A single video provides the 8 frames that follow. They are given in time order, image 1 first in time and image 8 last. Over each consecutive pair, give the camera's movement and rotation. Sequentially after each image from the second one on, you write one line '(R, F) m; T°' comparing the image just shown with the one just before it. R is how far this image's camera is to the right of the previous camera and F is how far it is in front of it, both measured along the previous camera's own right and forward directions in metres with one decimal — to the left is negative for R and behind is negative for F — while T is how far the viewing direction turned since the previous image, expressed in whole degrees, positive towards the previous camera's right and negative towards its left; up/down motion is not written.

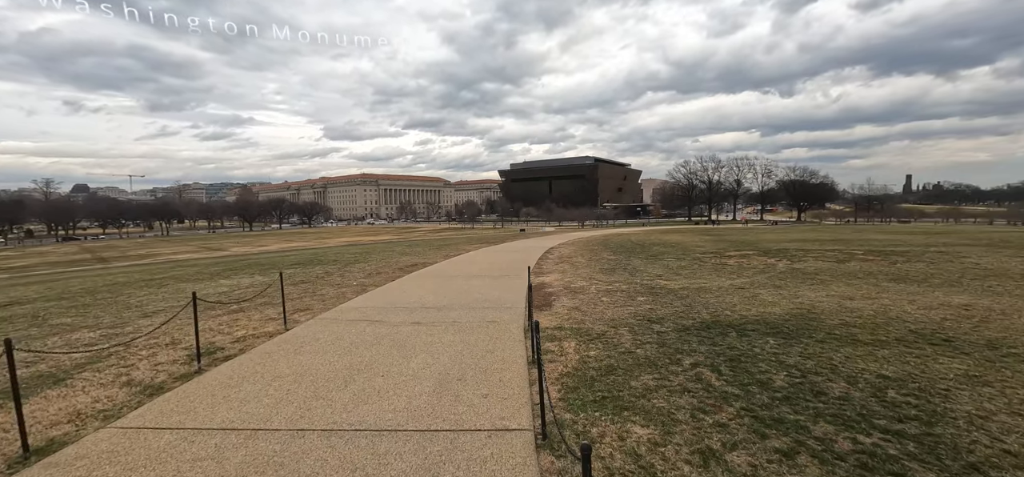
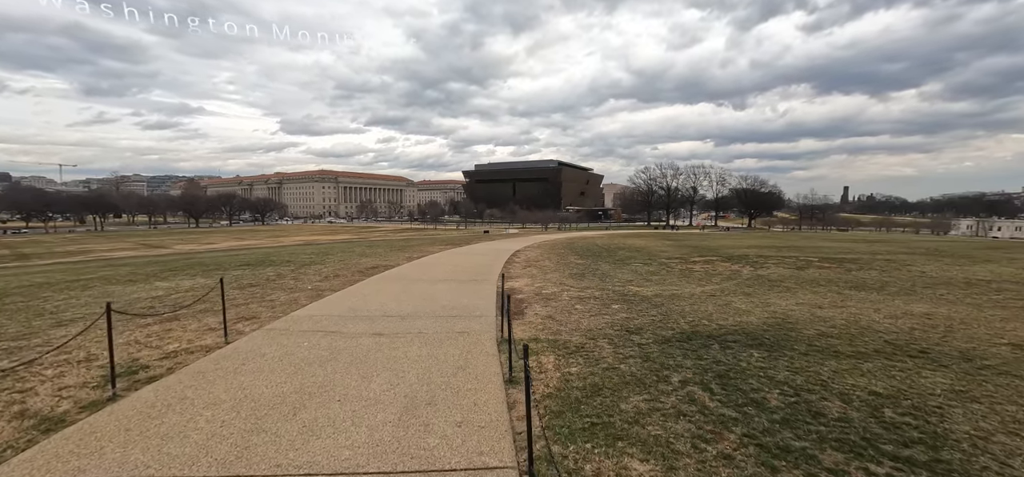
(-0.2, +0.5) m; +5°
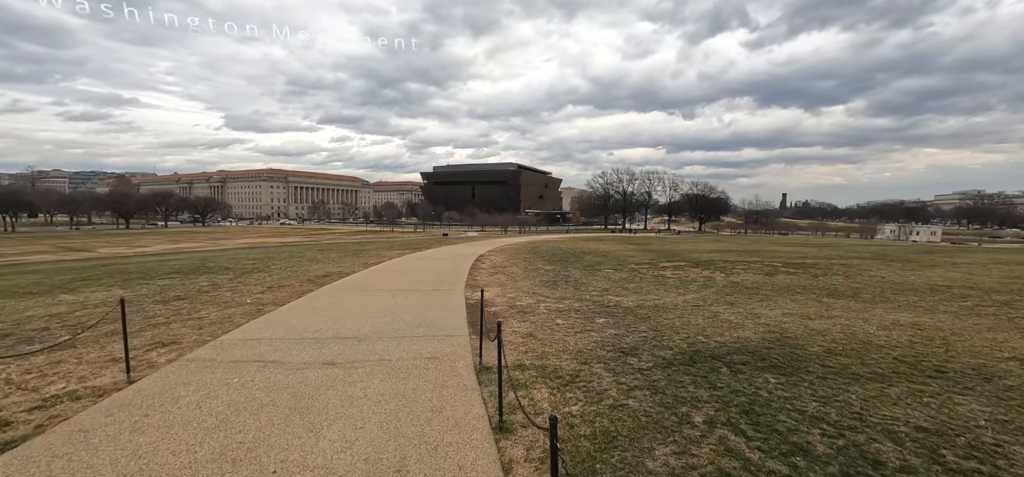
(-0.3, +0.9) m; +5°
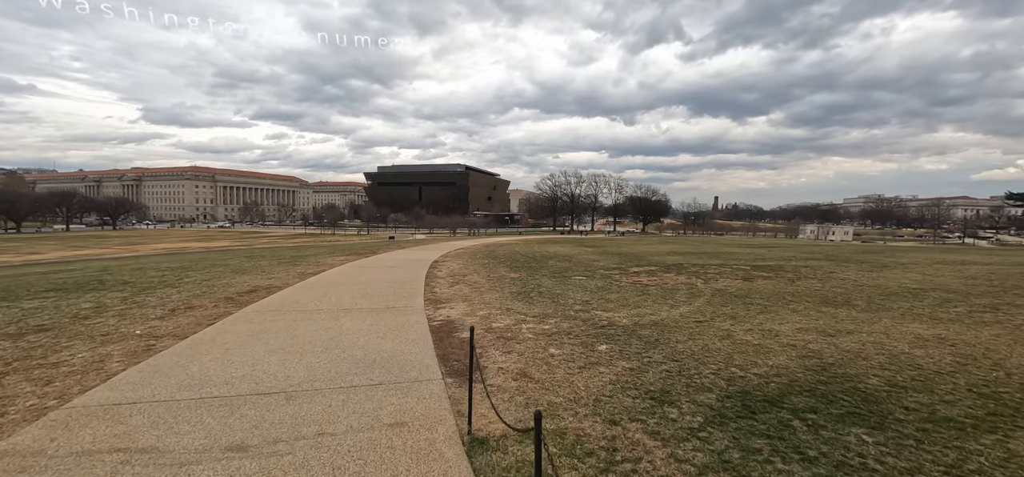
(-0.5, +1.6) m; +7°
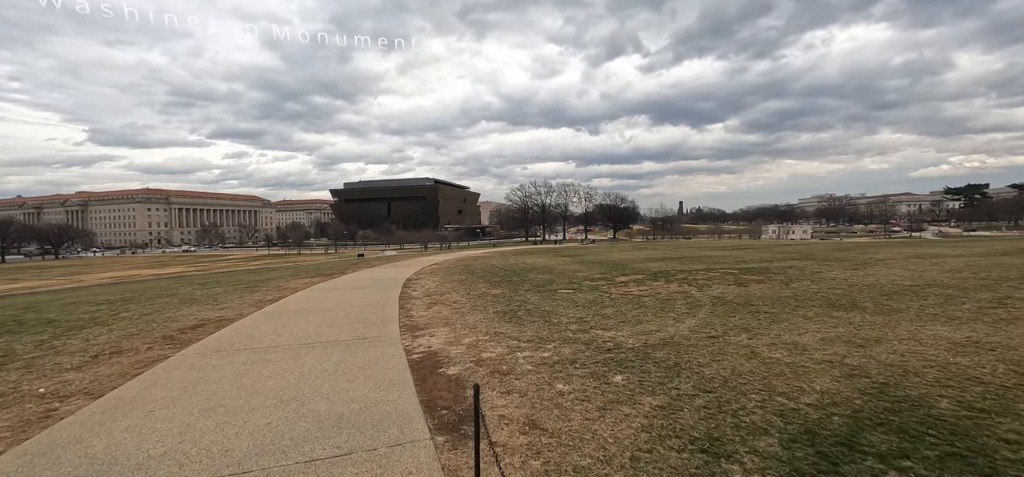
(-0.3, +1.0) m; +4°
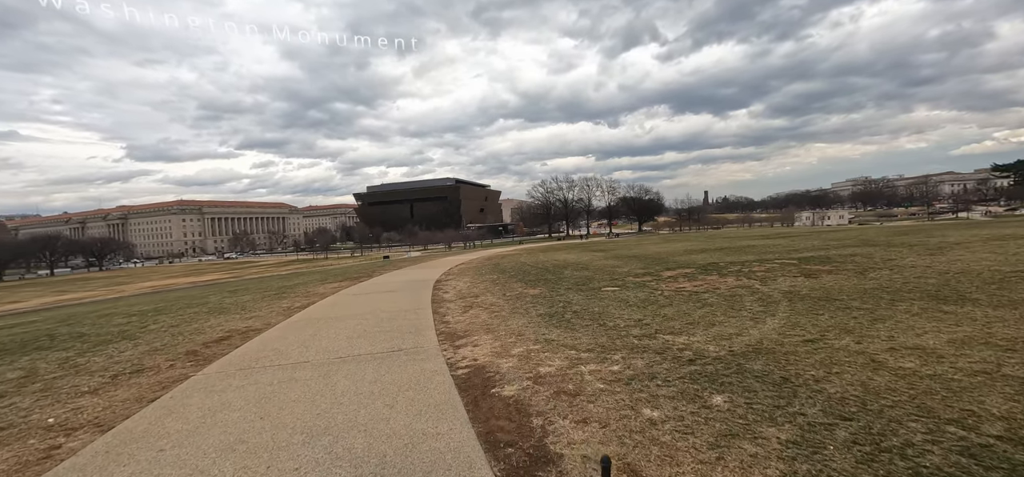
(-0.4, +1.0) m; -3°
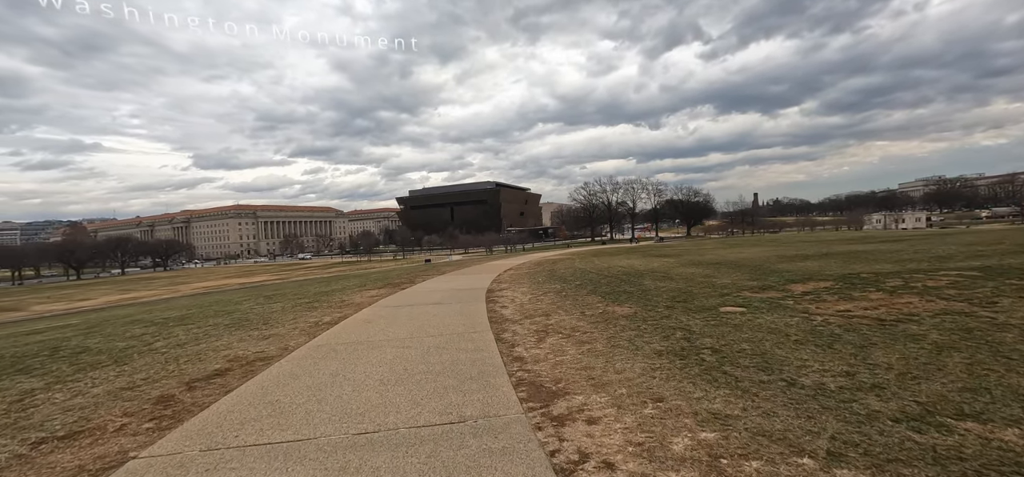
(-1.0, +2.9) m; -5°
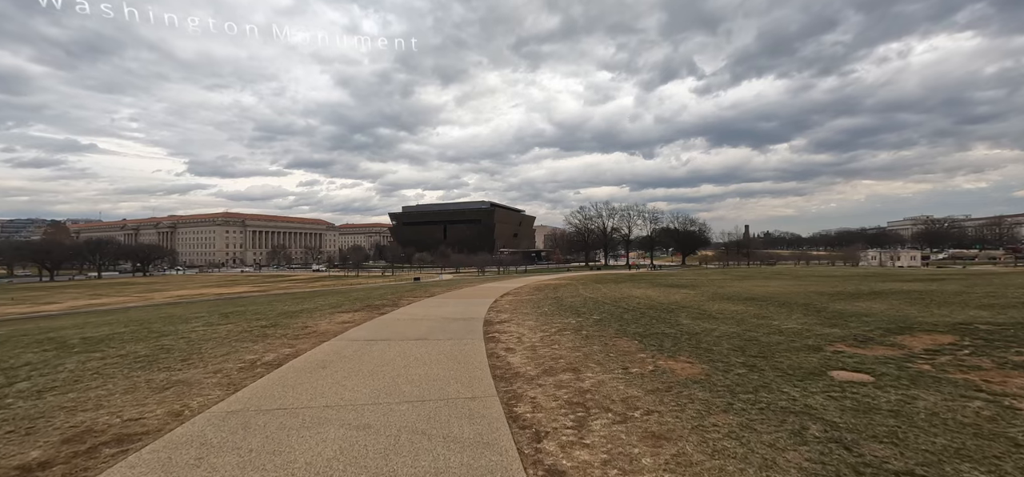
(-0.4, +2.9) m; +1°
